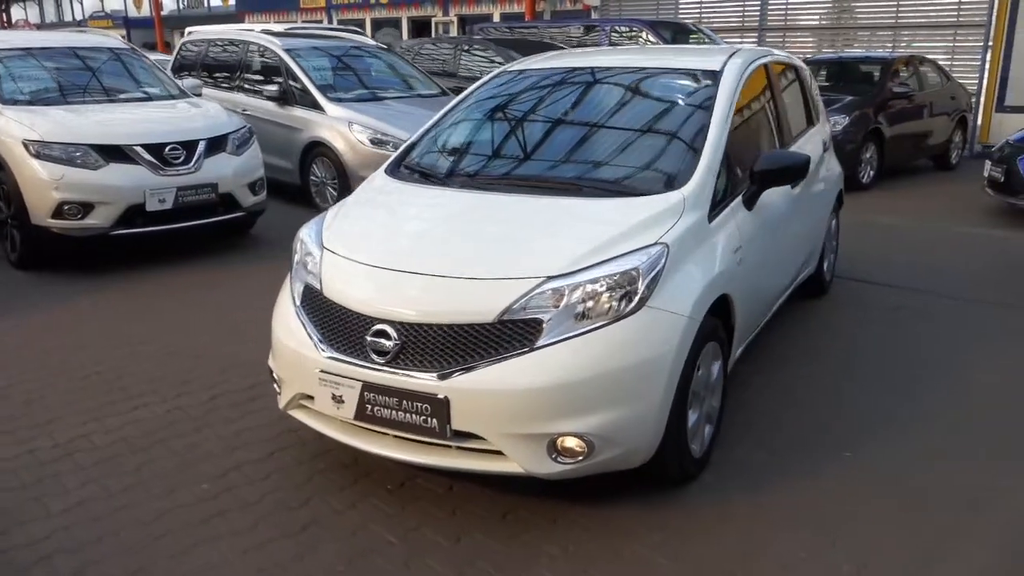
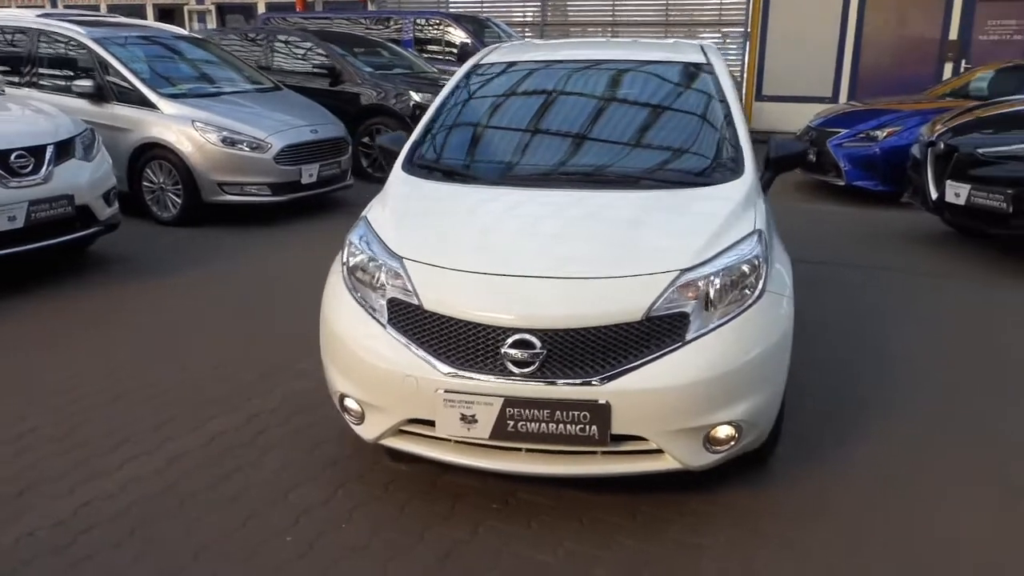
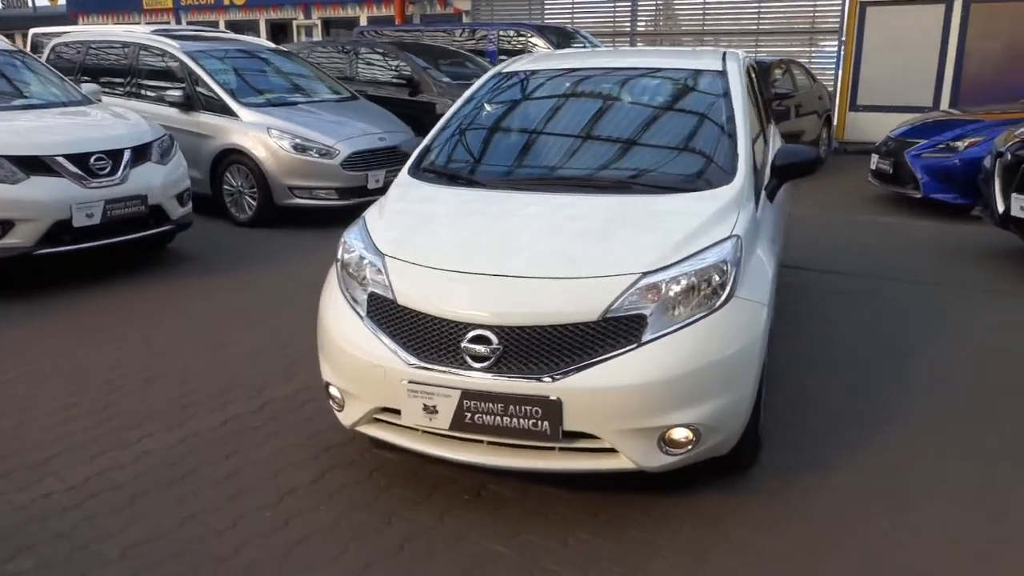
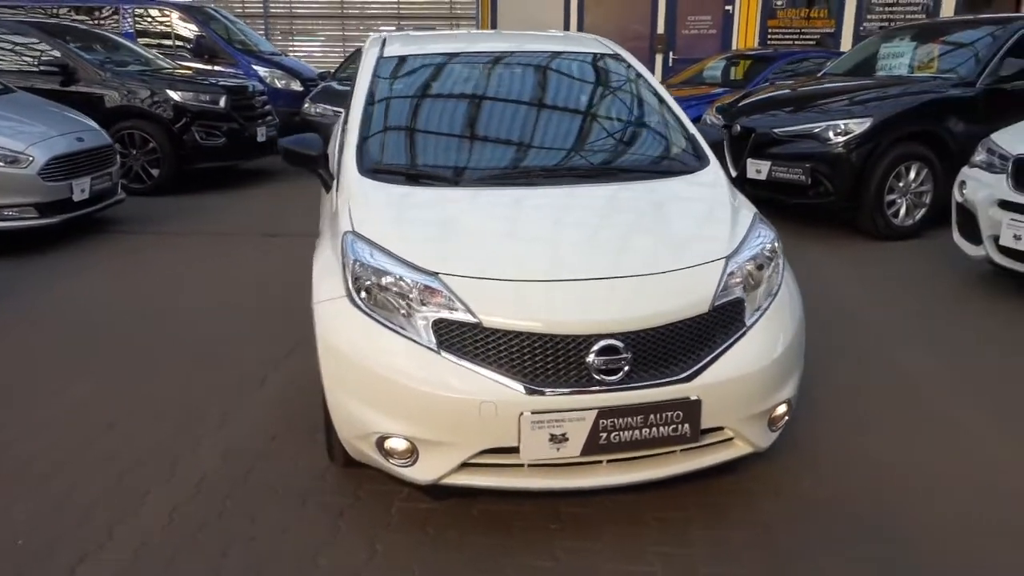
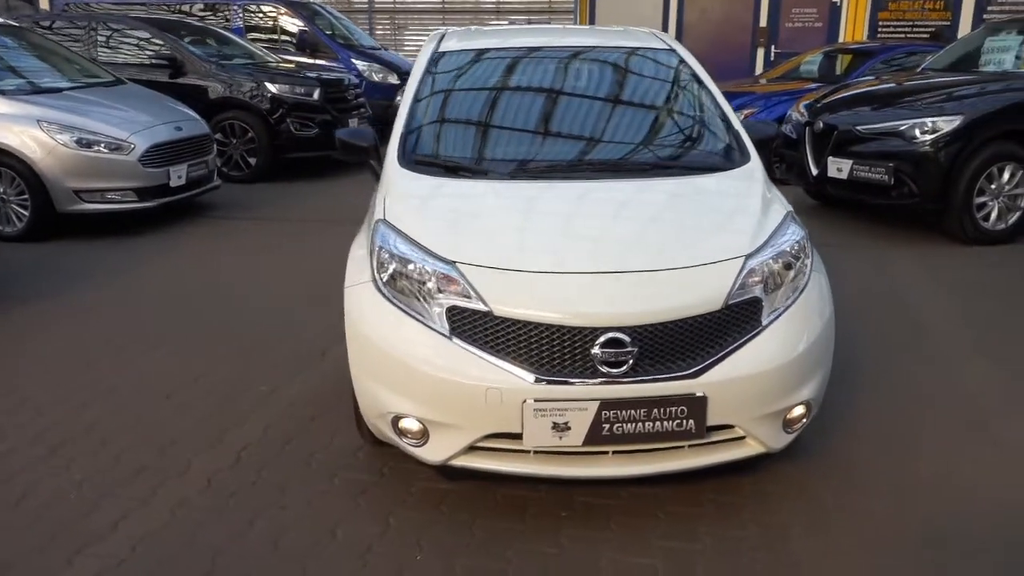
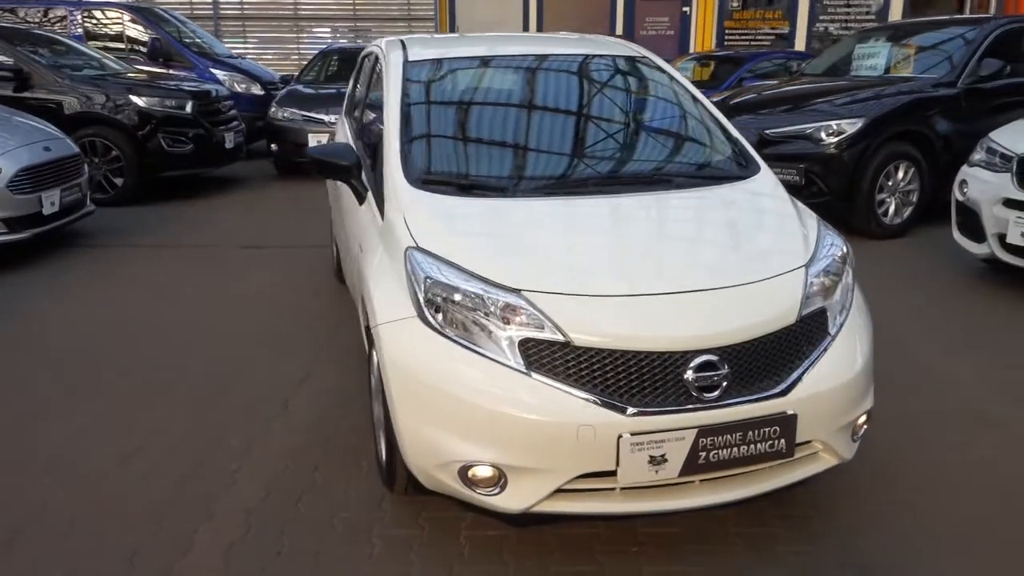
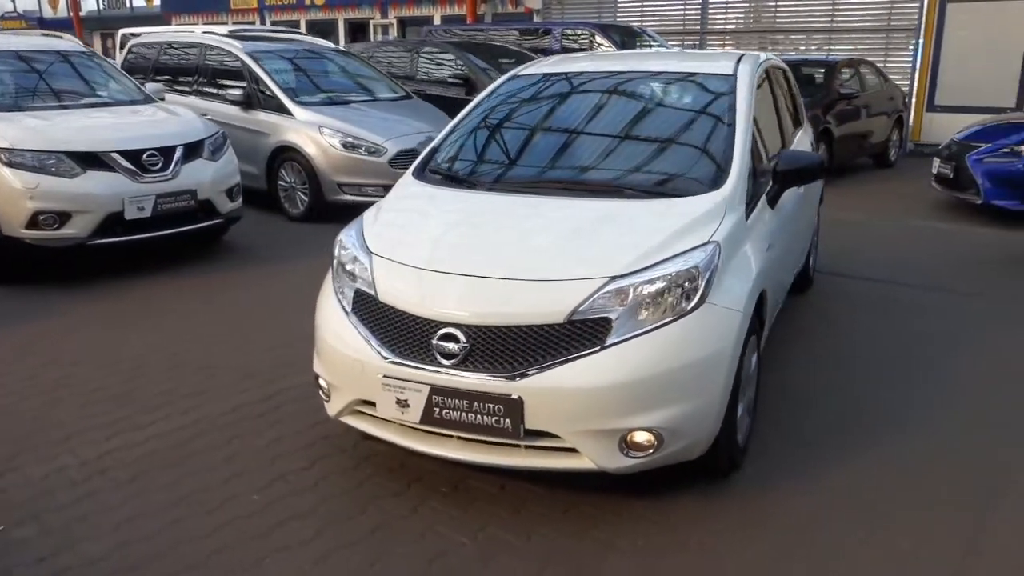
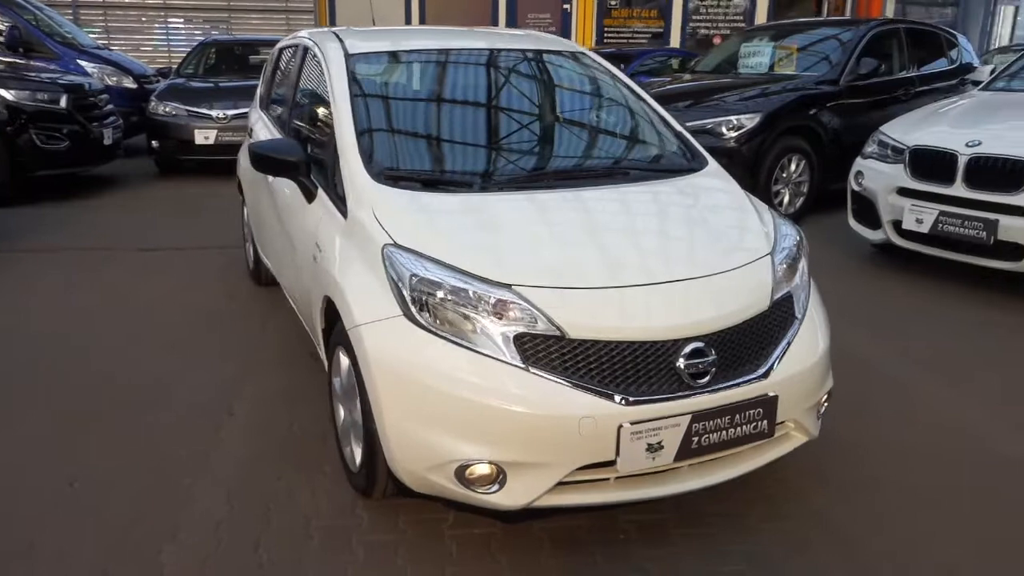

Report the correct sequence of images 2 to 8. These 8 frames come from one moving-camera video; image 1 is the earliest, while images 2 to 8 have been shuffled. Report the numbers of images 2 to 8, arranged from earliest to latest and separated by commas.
7, 3, 2, 5, 4, 6, 8
